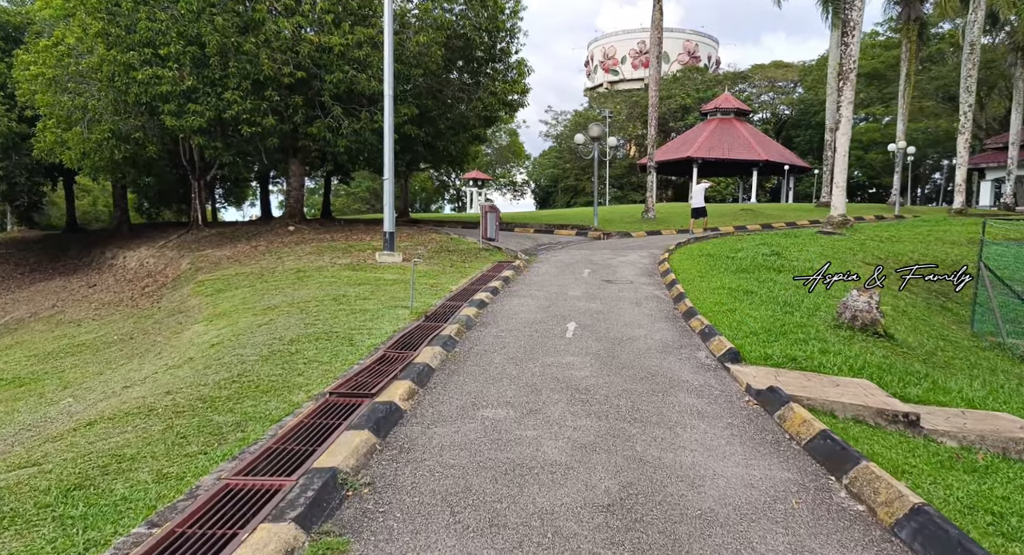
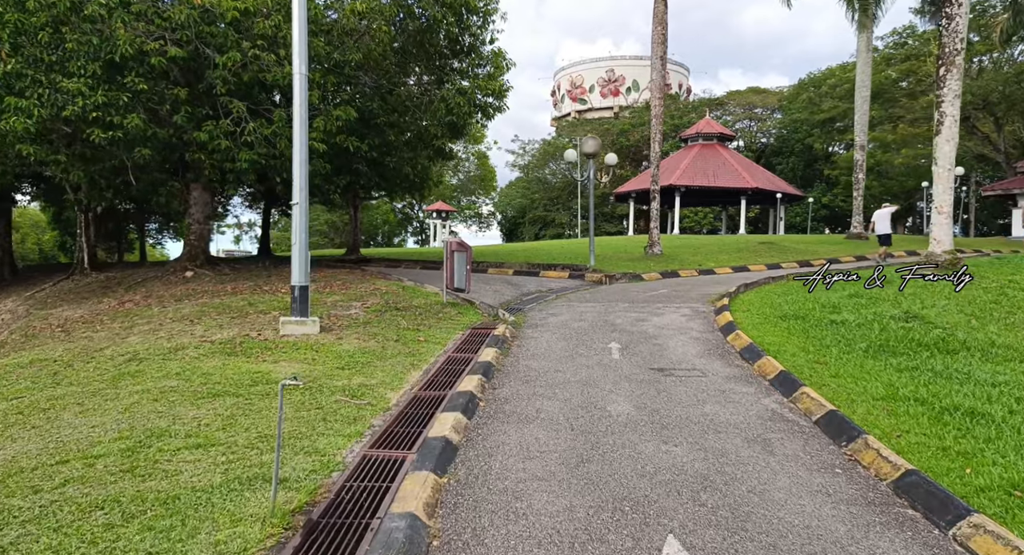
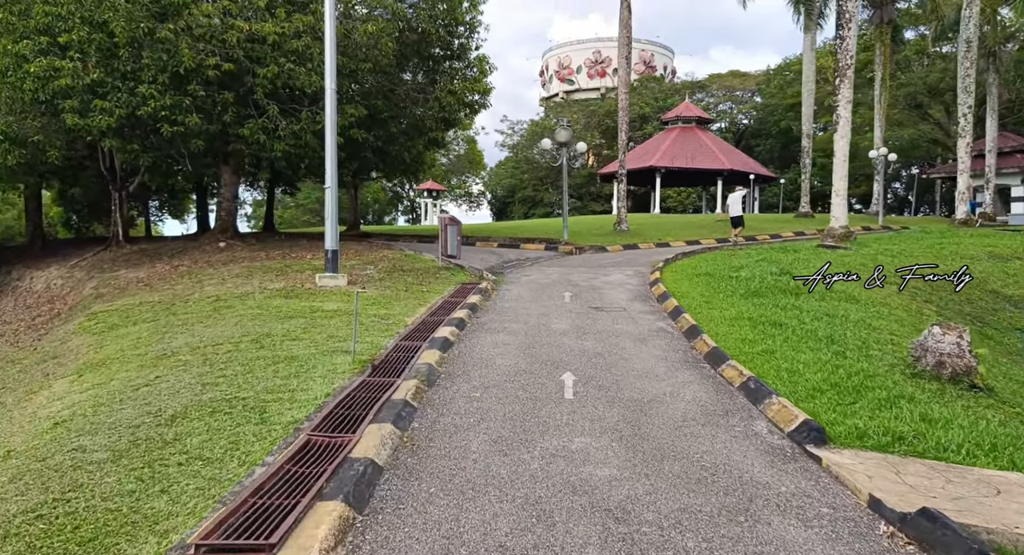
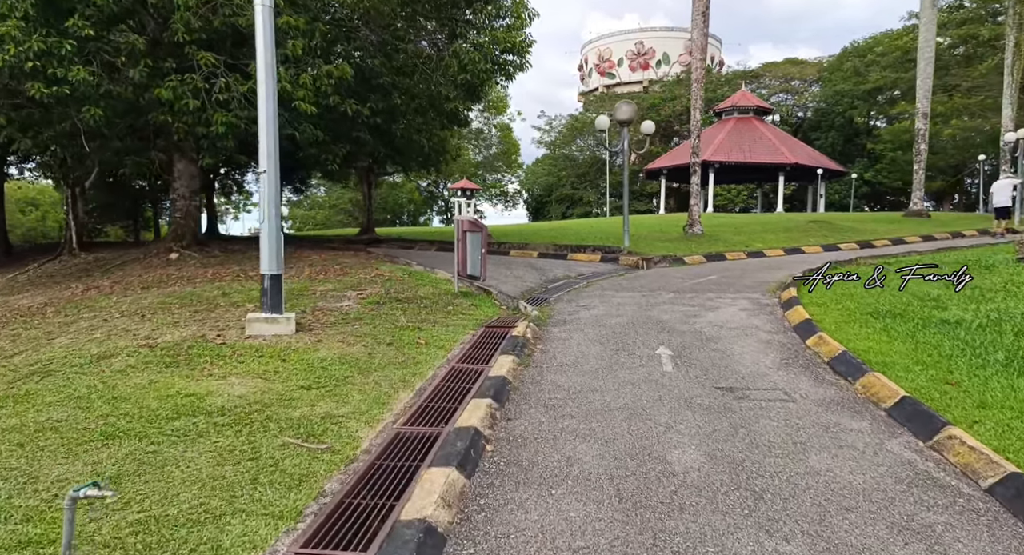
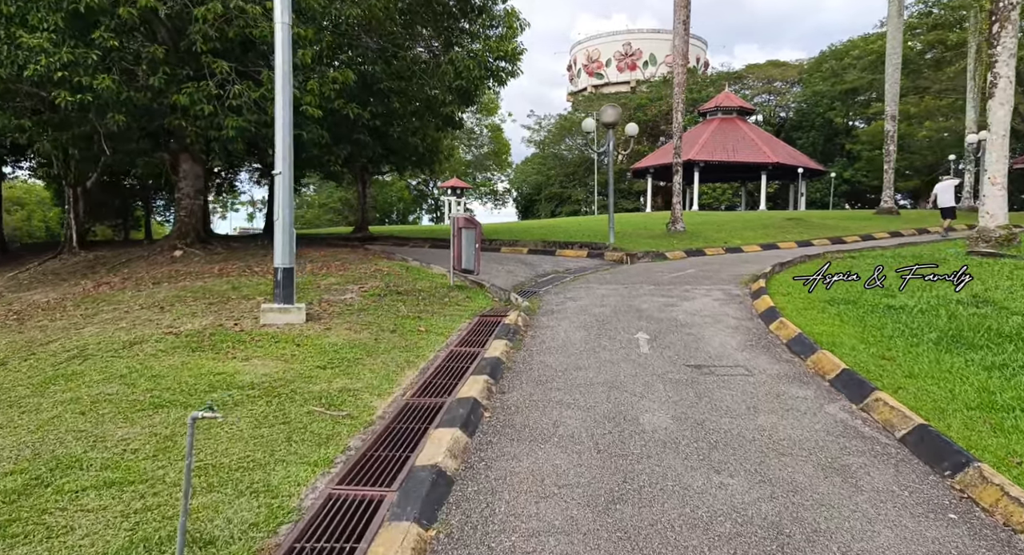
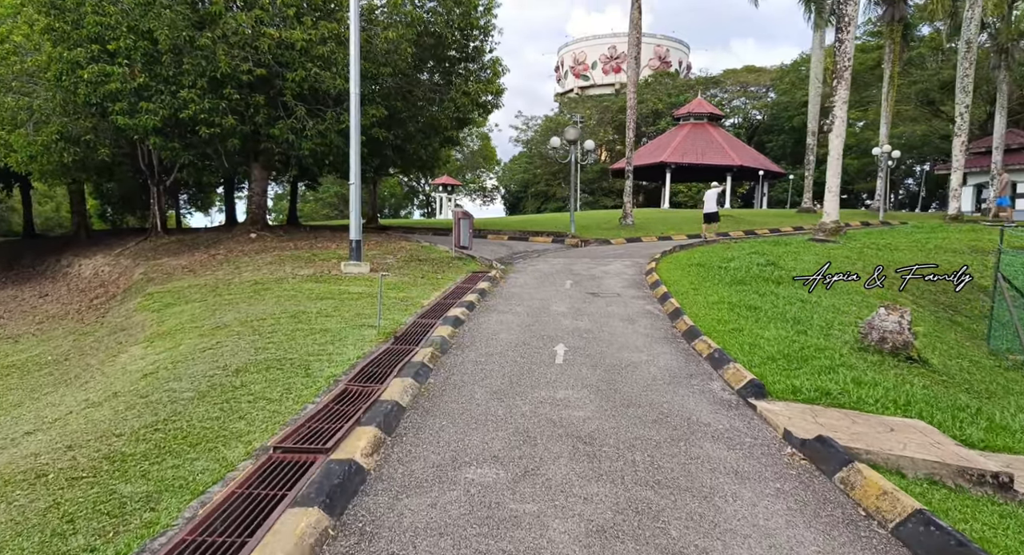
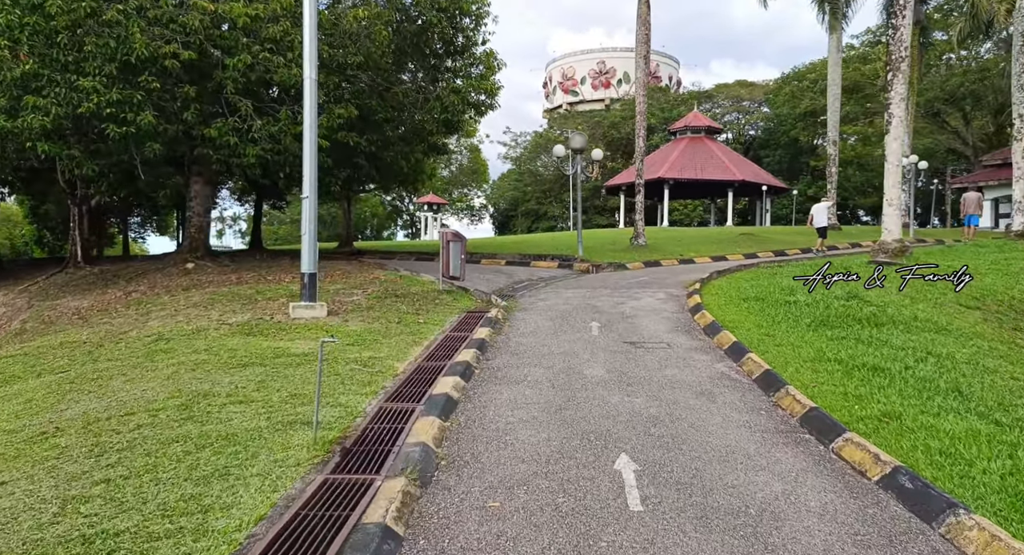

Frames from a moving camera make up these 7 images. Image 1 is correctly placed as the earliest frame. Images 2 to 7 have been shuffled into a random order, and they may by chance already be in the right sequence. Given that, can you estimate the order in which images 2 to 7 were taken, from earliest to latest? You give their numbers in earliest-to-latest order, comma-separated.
6, 3, 7, 2, 5, 4
